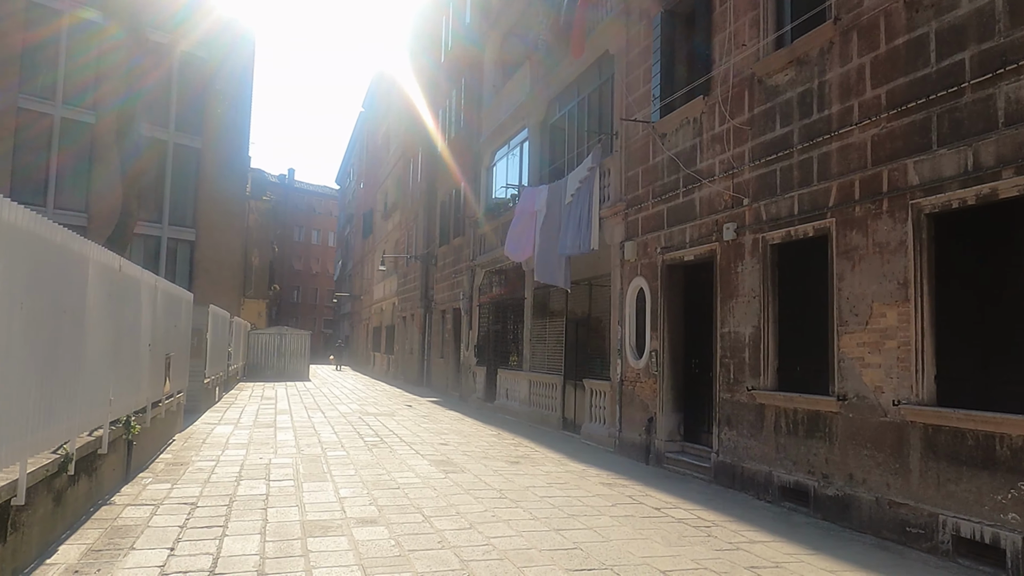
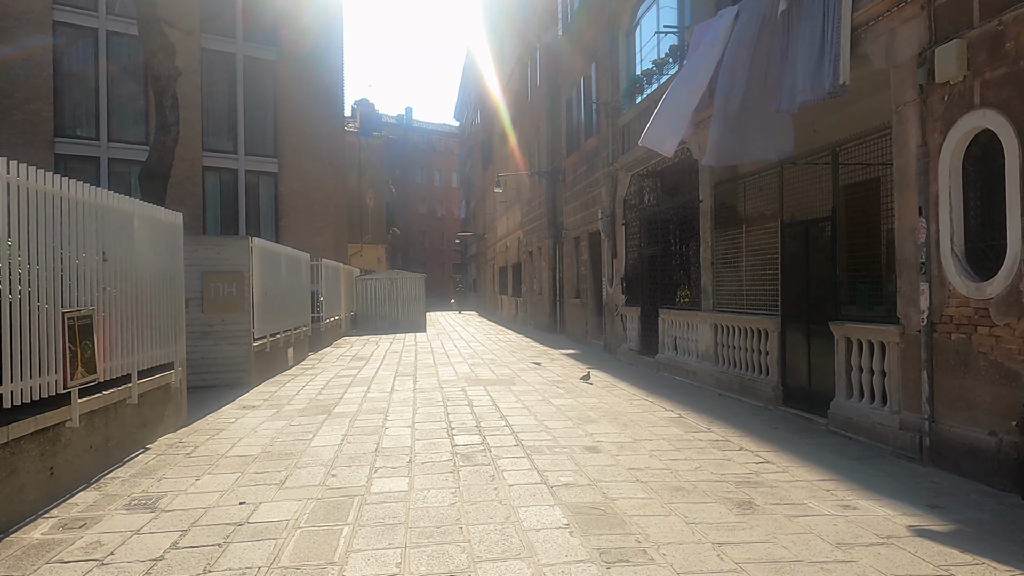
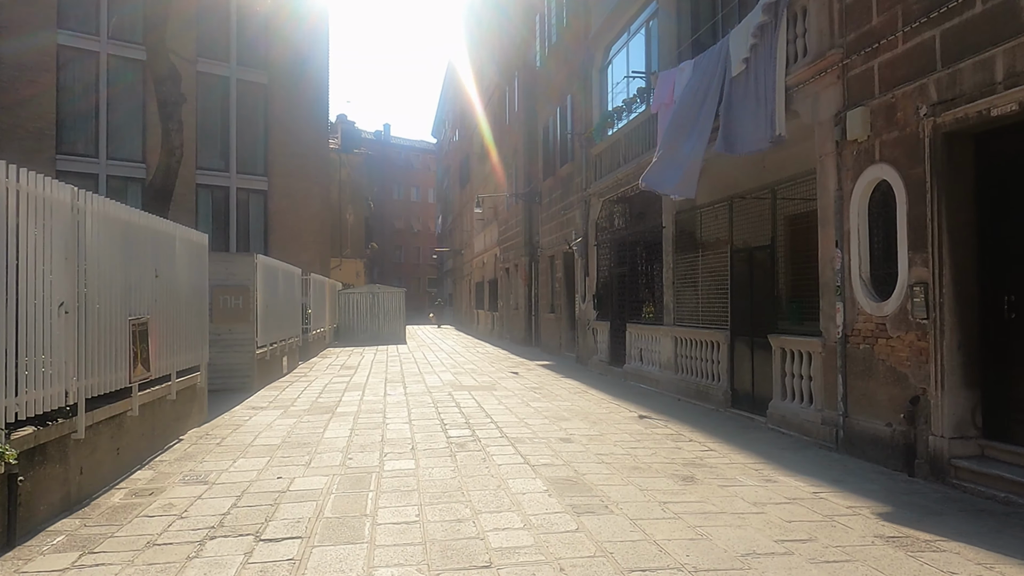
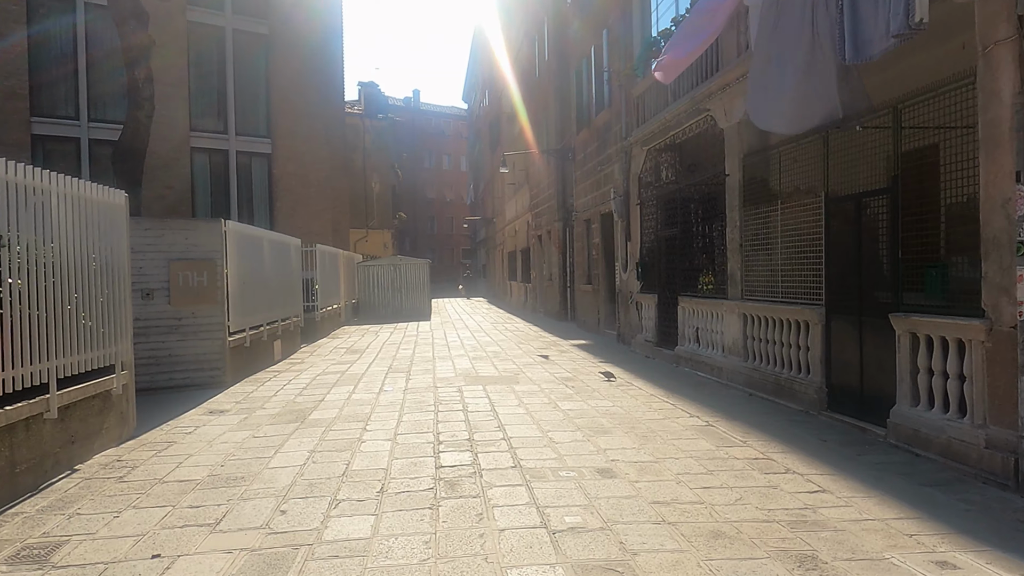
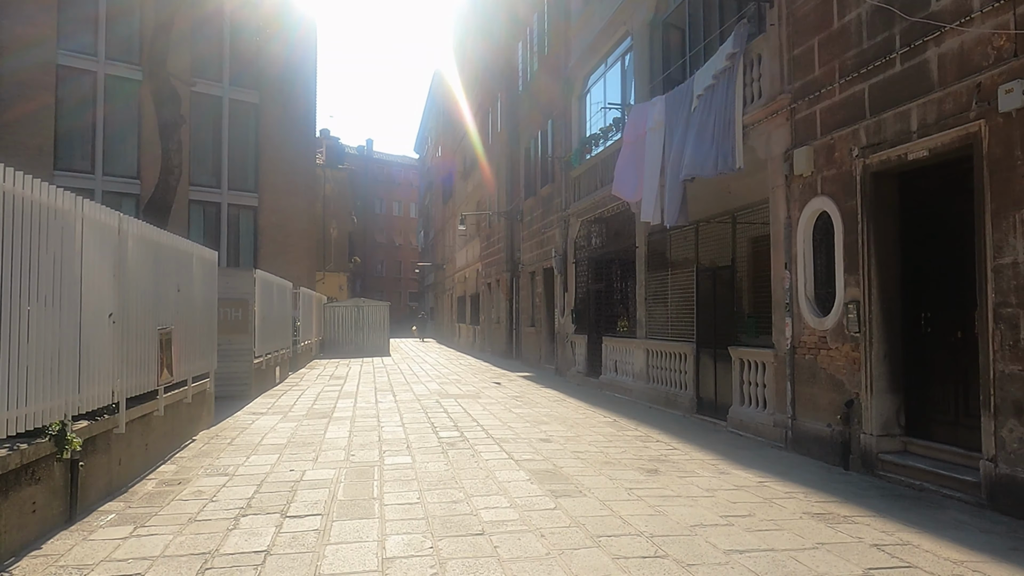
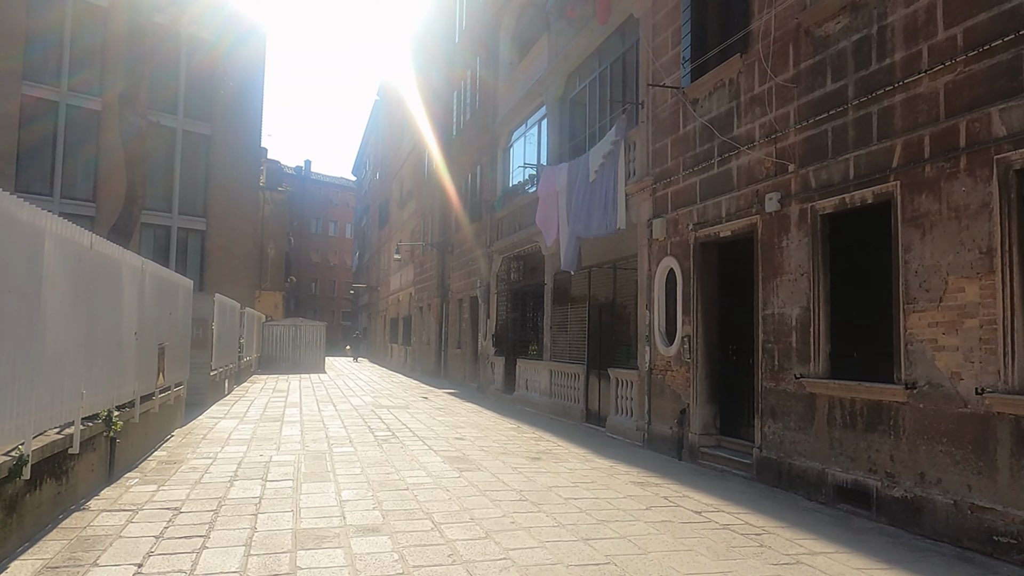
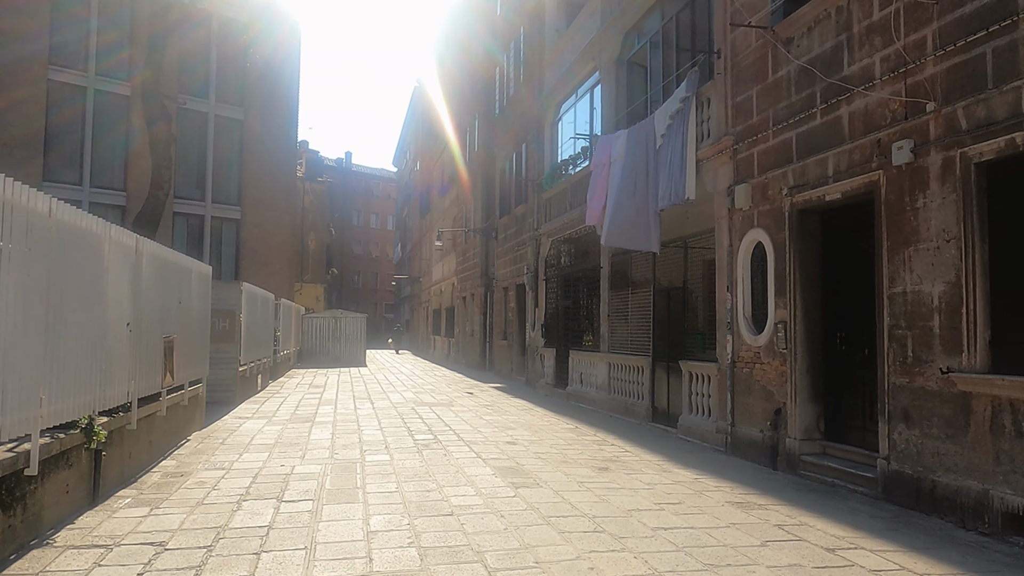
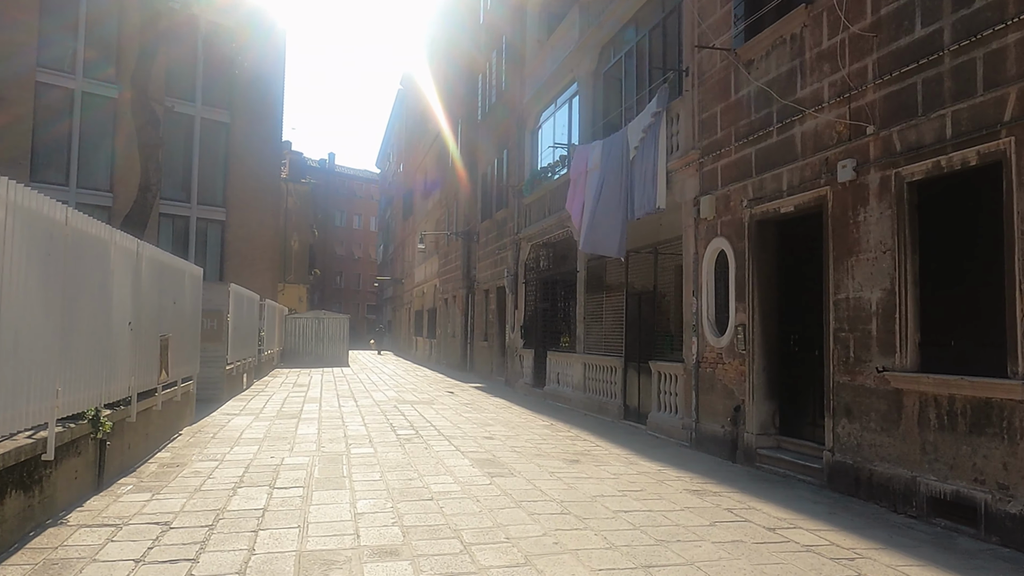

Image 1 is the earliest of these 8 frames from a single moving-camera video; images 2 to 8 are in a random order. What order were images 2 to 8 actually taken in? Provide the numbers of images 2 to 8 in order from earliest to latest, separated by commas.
6, 8, 7, 5, 3, 2, 4
